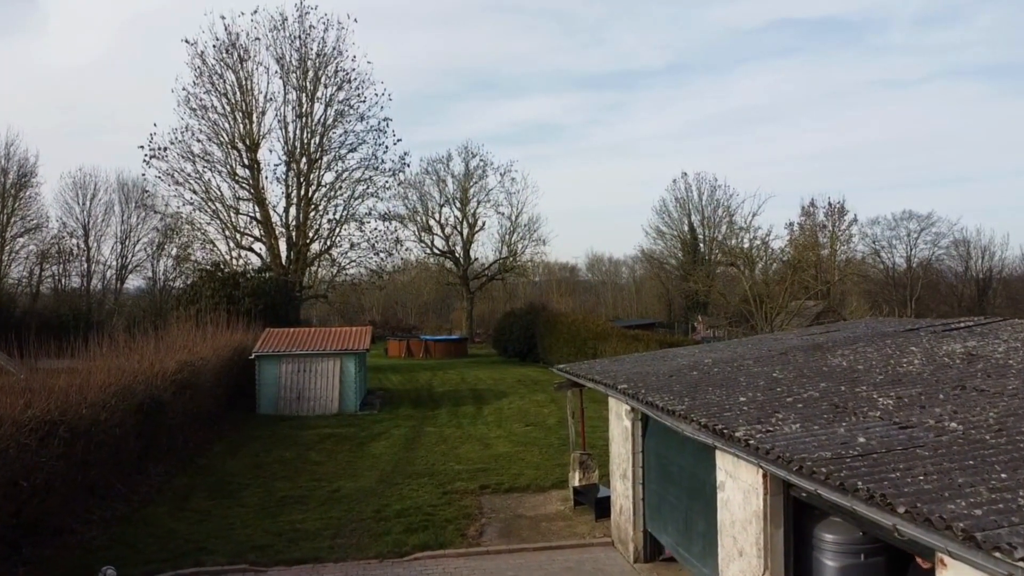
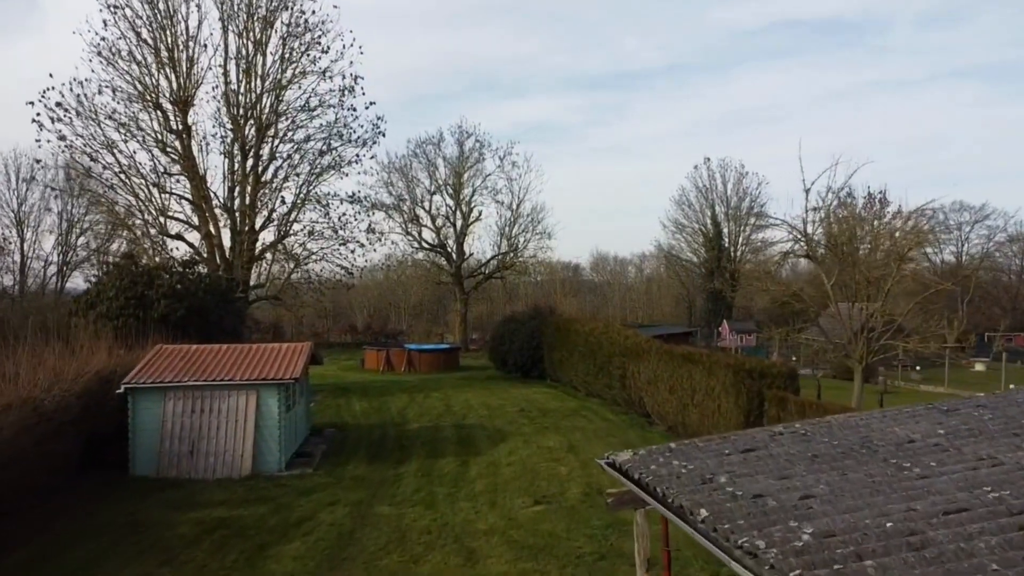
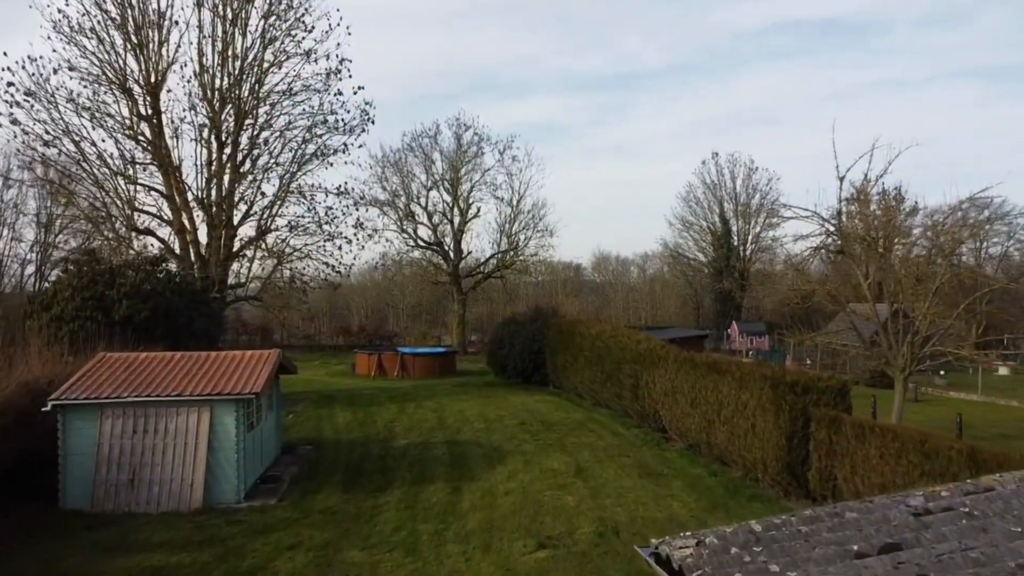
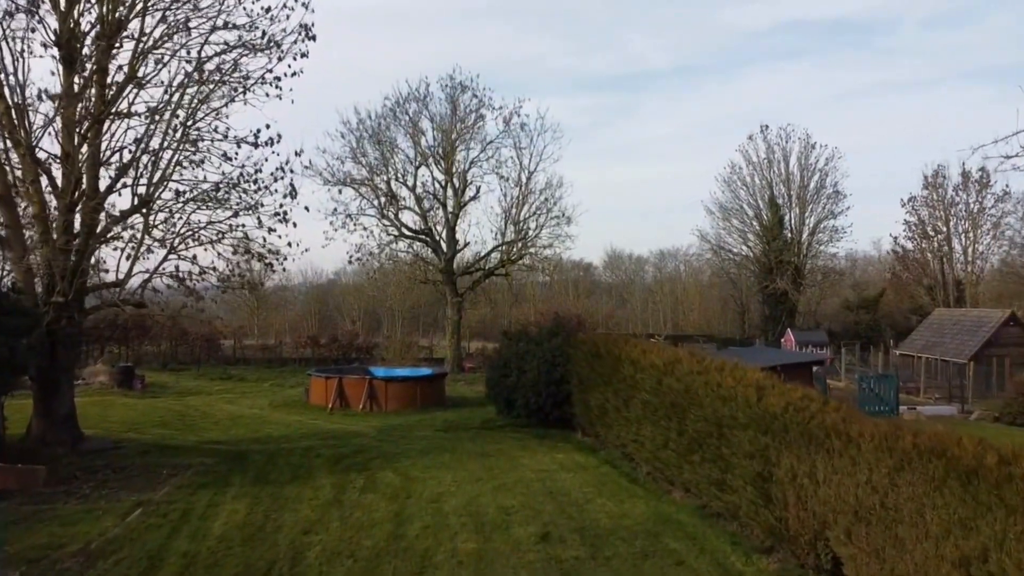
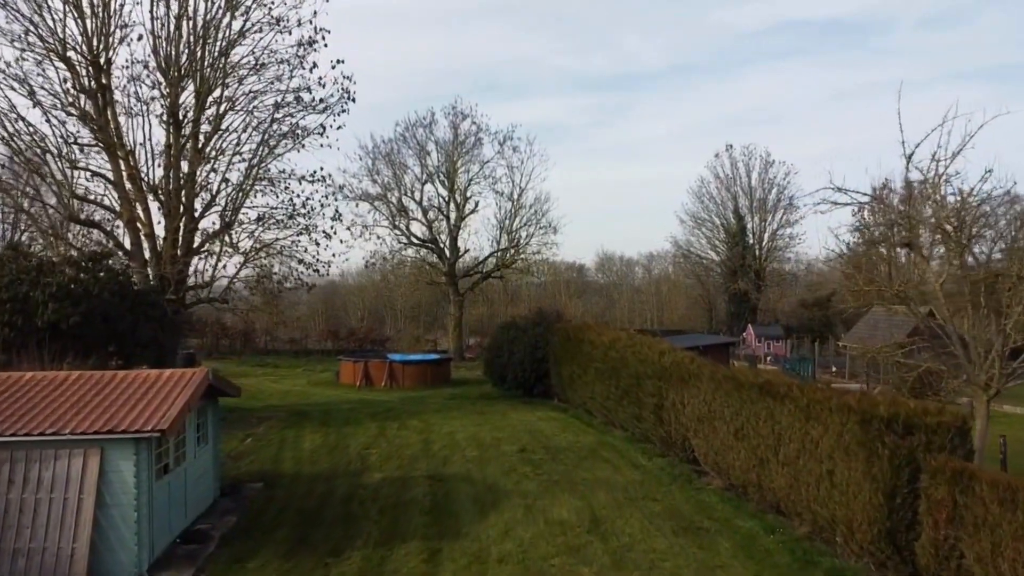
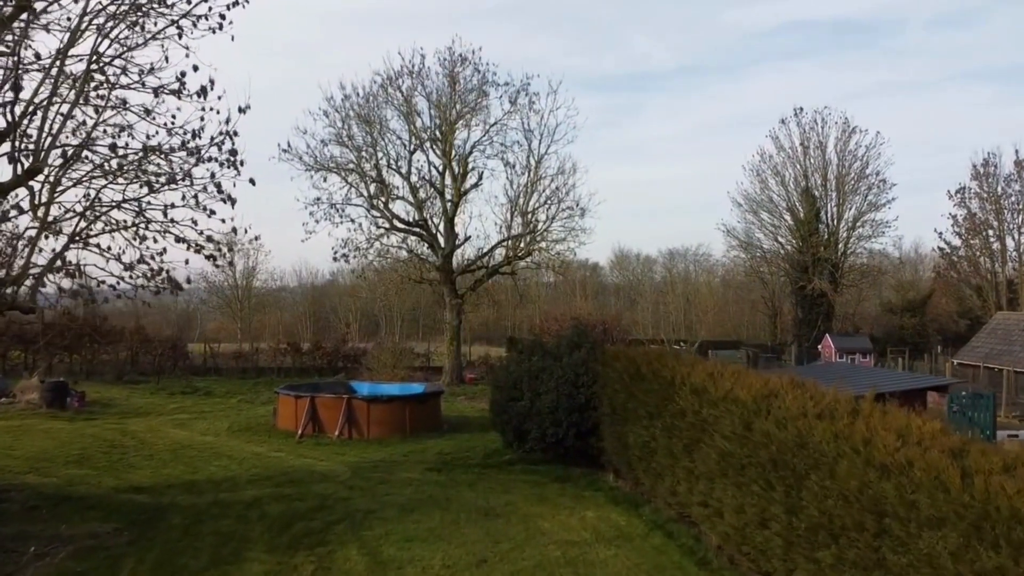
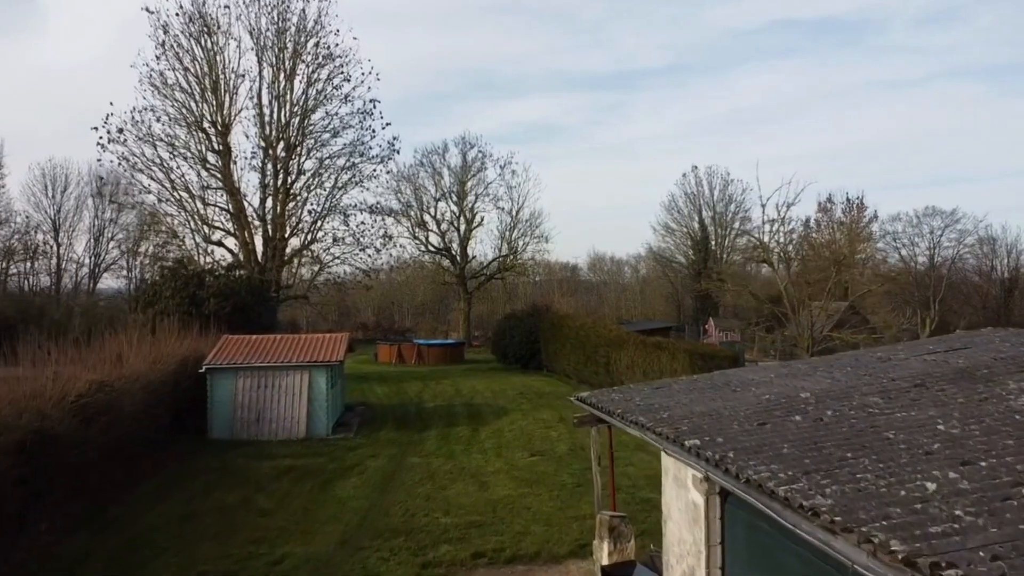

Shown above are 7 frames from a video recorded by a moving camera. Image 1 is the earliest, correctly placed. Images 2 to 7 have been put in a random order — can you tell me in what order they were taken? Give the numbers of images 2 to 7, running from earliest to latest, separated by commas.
7, 2, 3, 5, 4, 6
